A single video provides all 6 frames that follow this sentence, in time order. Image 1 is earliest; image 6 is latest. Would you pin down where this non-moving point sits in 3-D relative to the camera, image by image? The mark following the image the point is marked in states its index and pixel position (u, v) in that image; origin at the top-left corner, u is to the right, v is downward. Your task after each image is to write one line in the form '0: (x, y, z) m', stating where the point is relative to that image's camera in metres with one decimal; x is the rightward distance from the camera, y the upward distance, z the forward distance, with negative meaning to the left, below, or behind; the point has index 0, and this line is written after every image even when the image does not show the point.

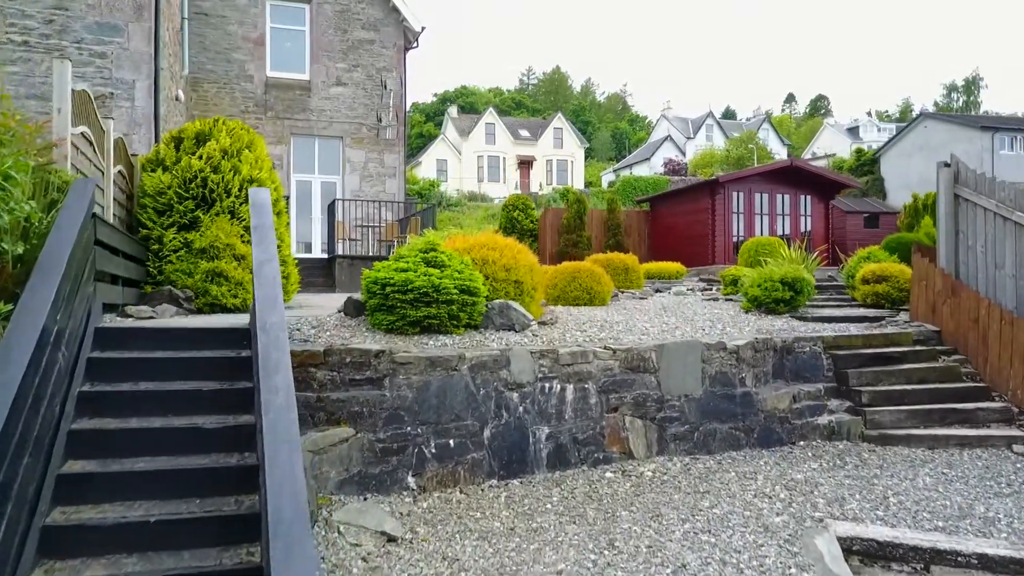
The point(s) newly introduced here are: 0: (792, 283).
0: (+2.3, 0.0, +6.8) m
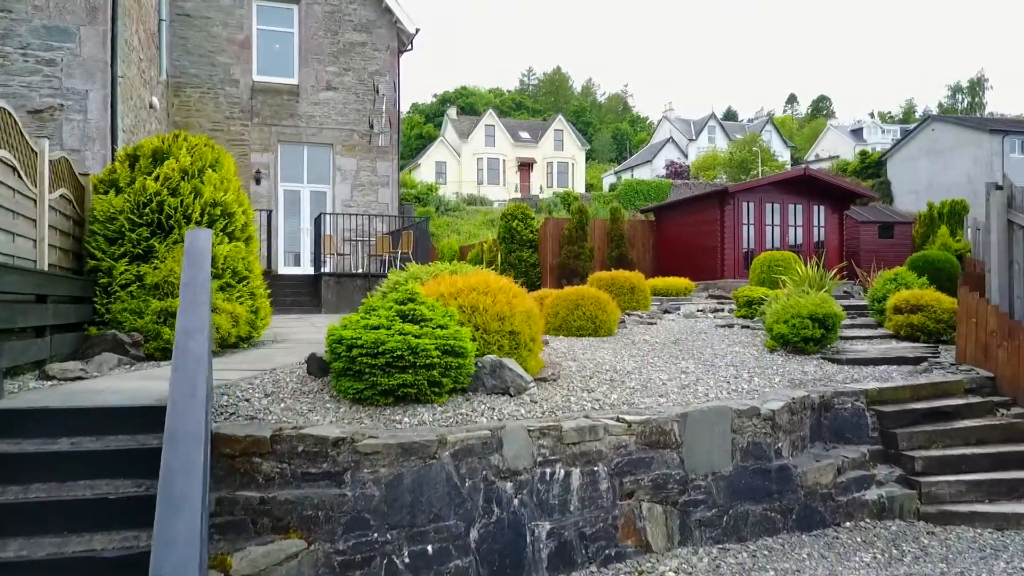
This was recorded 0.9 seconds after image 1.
0: (+2.3, -0.2, +6.1) m
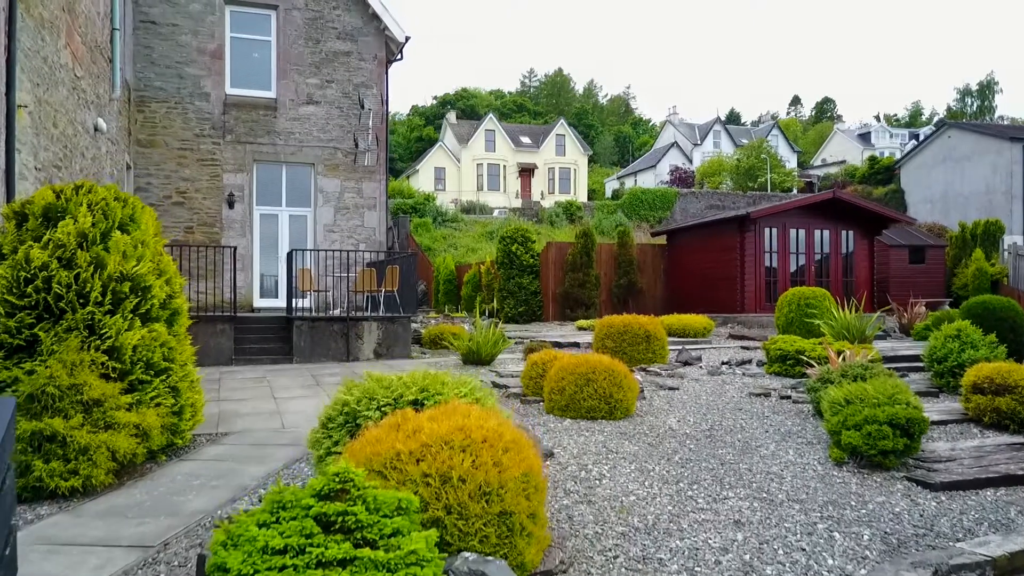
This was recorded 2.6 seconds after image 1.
0: (+2.3, -0.8, +4.7) m
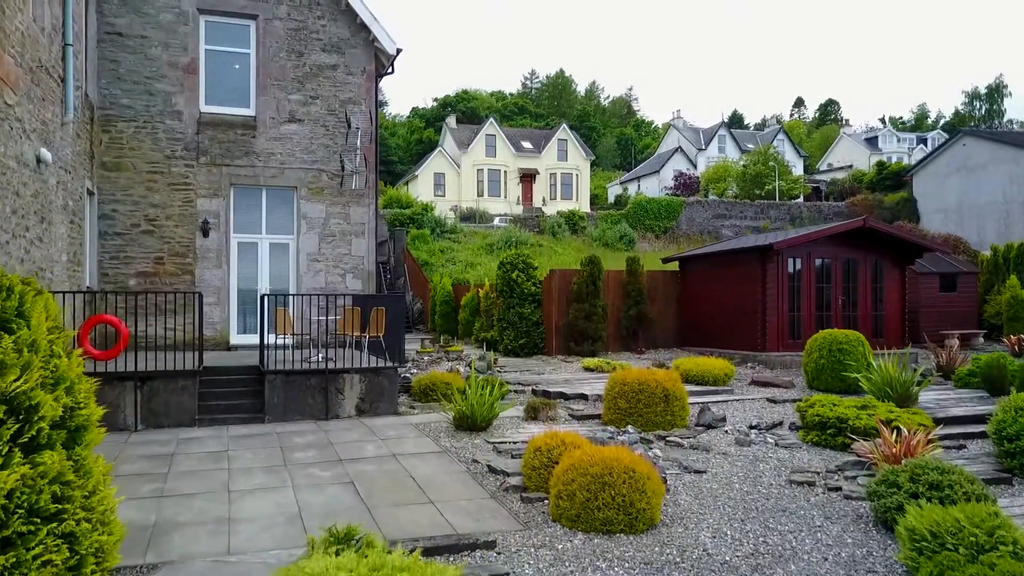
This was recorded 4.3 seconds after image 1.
0: (+2.3, -1.3, +3.6) m
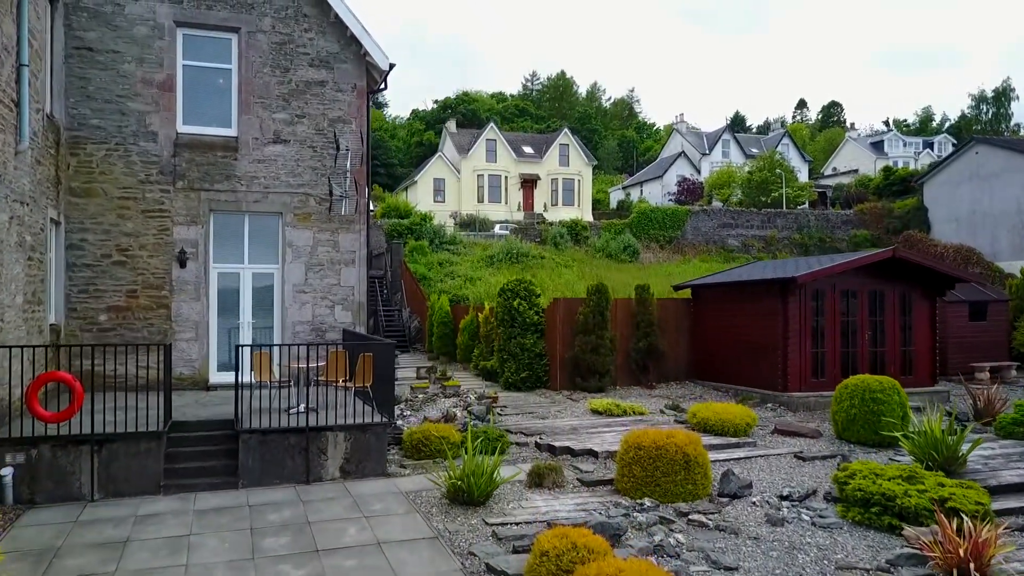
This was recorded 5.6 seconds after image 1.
0: (+2.3, -1.8, +2.7) m
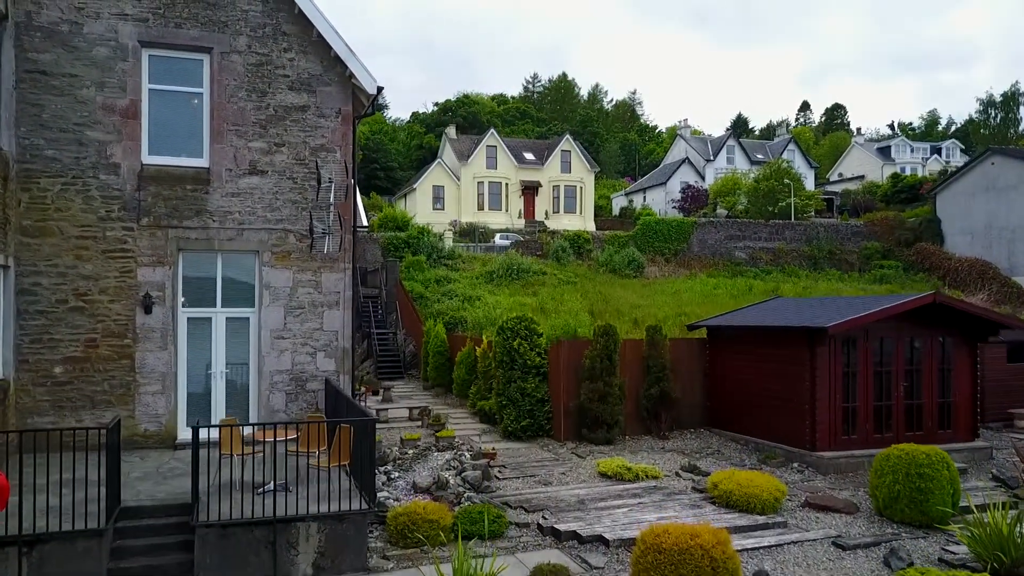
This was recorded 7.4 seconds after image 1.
0: (+2.2, -2.4, +1.7) m
